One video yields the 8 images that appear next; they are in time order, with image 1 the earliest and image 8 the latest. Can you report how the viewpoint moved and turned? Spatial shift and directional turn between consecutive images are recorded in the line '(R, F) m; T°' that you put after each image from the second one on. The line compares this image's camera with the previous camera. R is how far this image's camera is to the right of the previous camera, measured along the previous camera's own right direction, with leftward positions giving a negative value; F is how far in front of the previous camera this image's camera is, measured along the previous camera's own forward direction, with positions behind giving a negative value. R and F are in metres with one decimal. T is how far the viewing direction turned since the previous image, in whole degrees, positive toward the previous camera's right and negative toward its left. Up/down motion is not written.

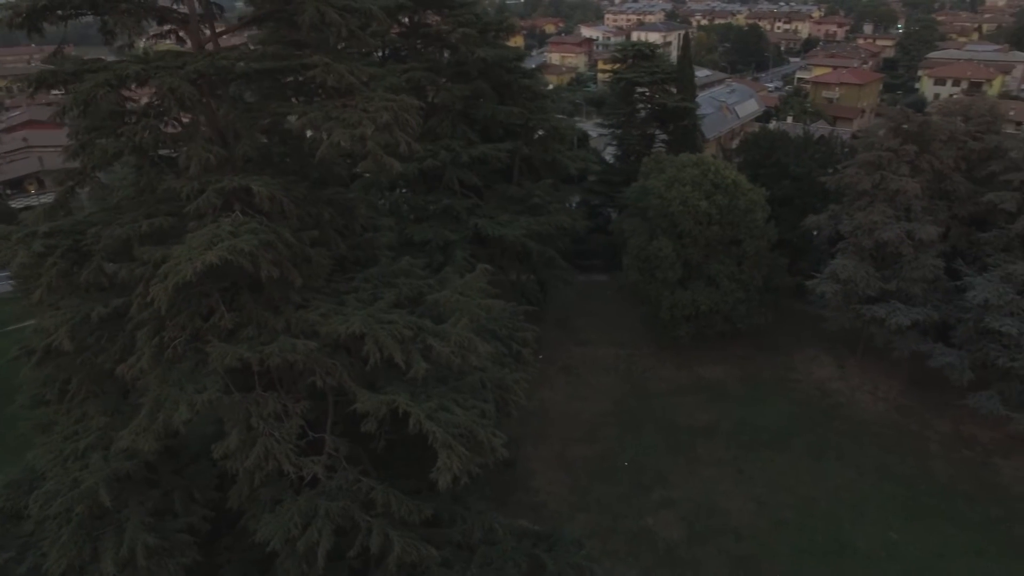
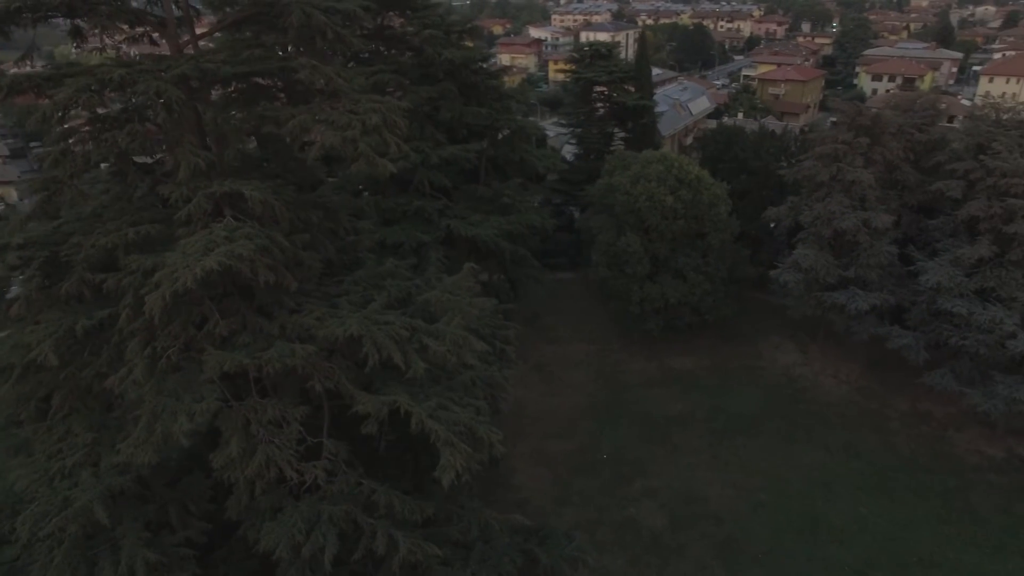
(-0.4, -0.1) m; +4°
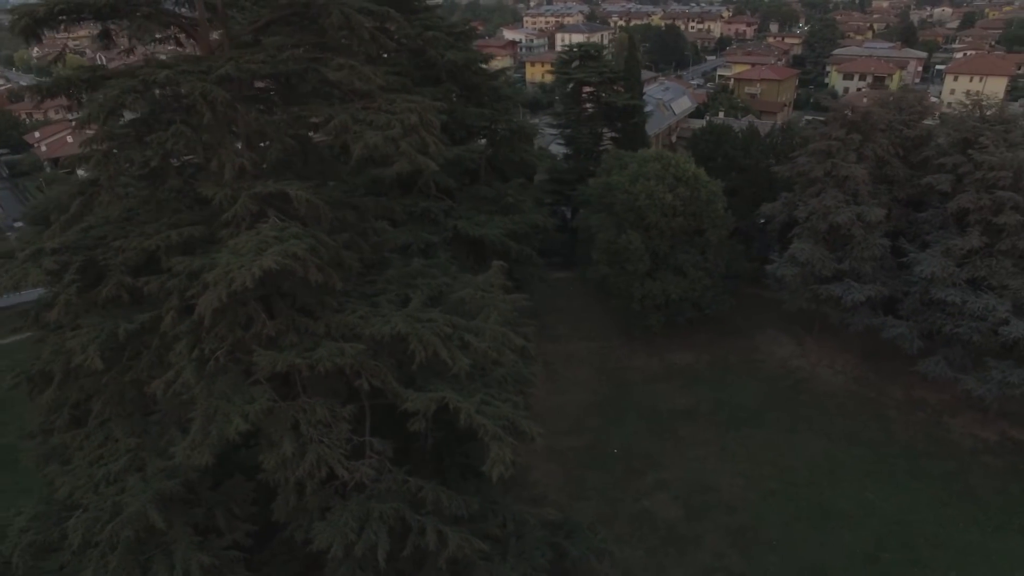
(-0.7, -0.1) m; +3°
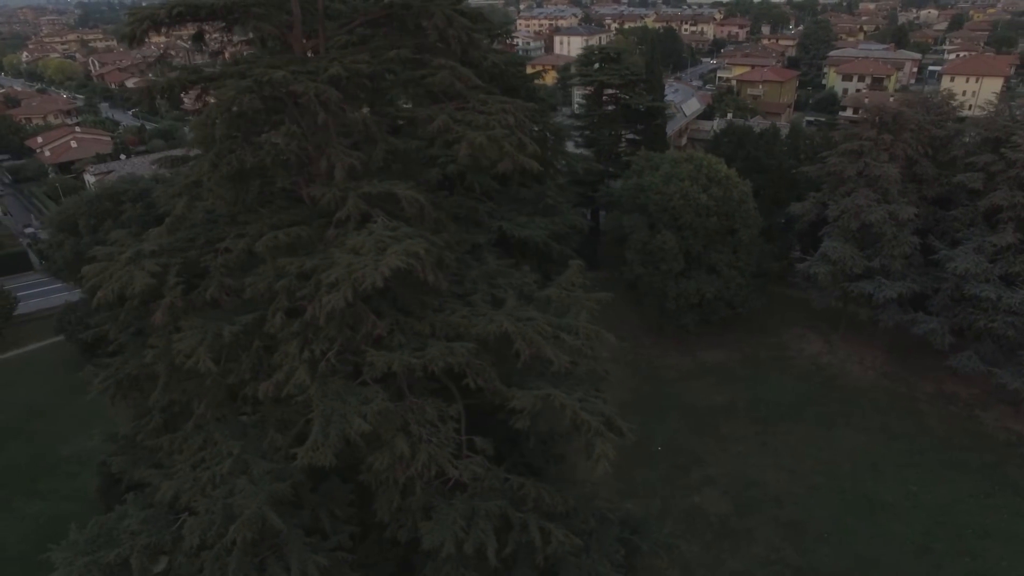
(-1.1, -0.1) m; +1°
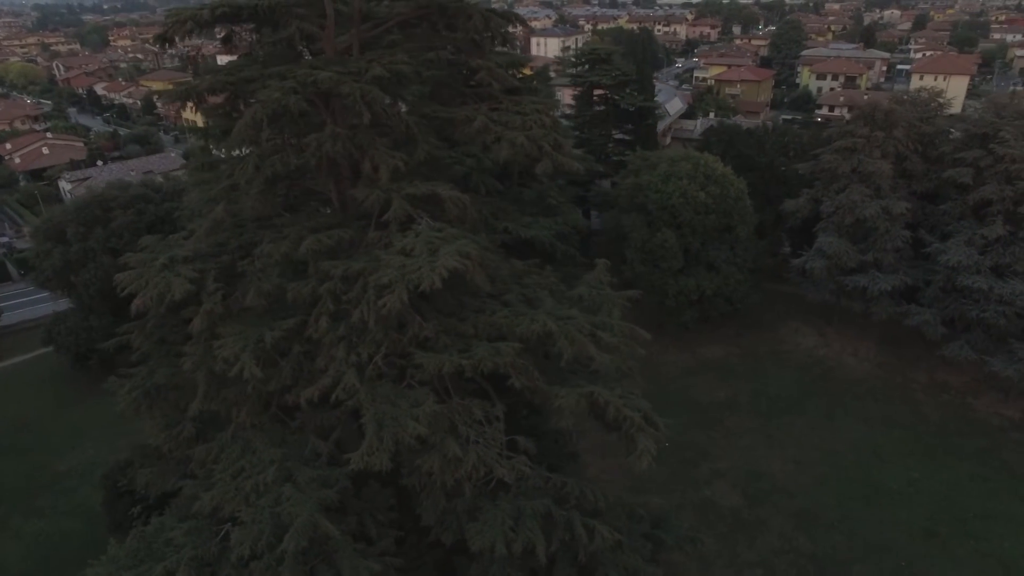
(-0.7, 0.0) m; +2°
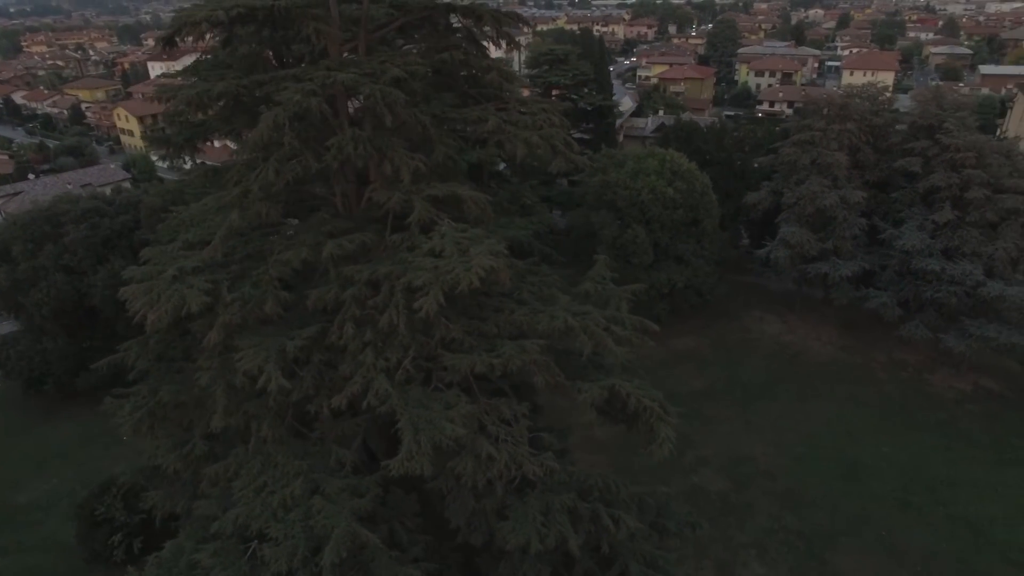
(-0.7, 0.0) m; +5°
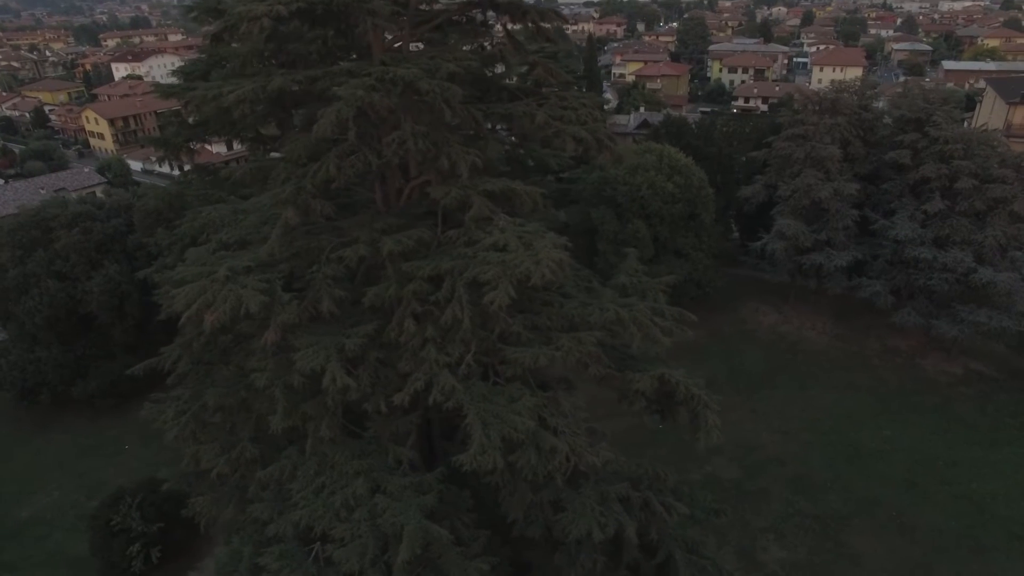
(-0.8, 0.0) m; +3°
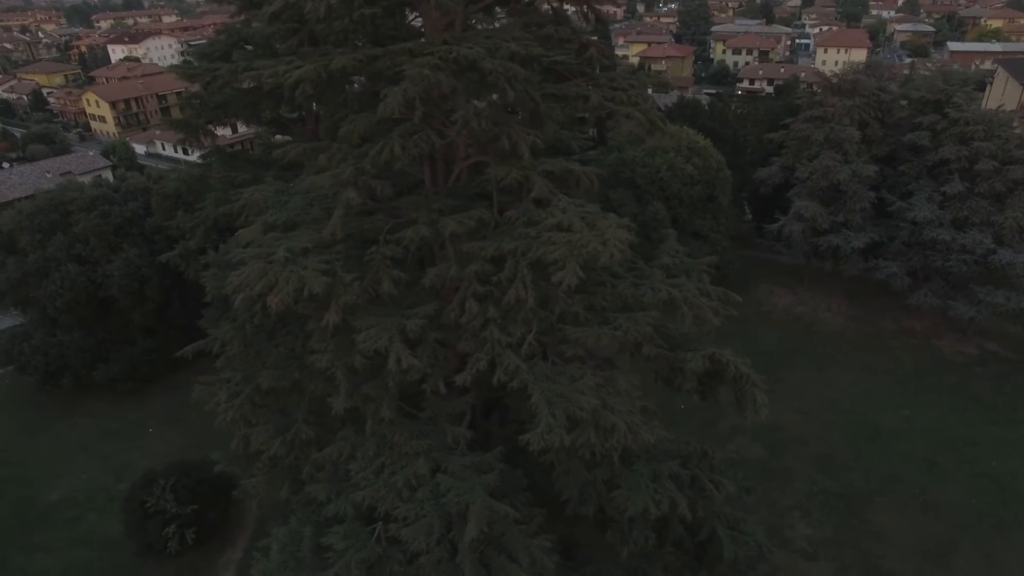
(-0.6, 0.0) m; +1°
